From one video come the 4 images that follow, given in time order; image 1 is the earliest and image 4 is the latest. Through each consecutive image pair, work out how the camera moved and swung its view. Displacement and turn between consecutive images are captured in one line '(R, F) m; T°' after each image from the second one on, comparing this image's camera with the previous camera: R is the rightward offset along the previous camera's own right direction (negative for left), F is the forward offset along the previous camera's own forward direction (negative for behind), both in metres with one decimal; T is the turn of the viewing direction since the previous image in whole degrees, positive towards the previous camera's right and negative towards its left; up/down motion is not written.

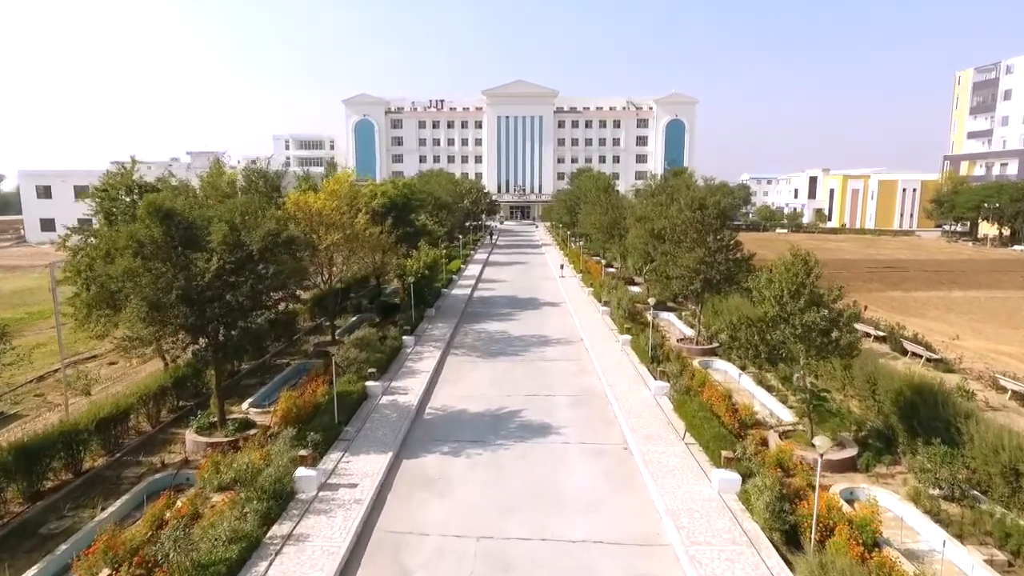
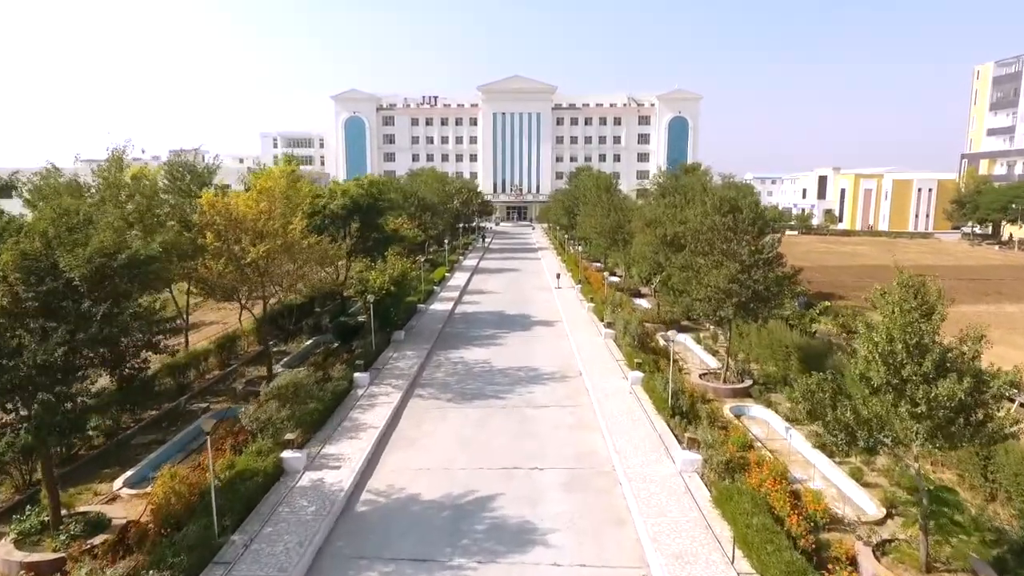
(+0.4, +3.8) m; 0°
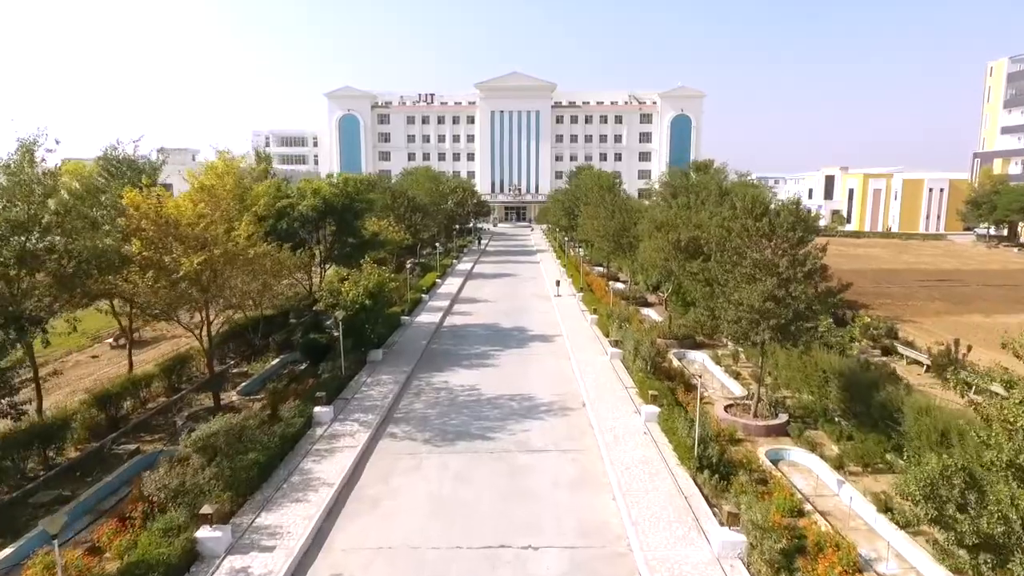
(+0.2, +2.4) m; 0°
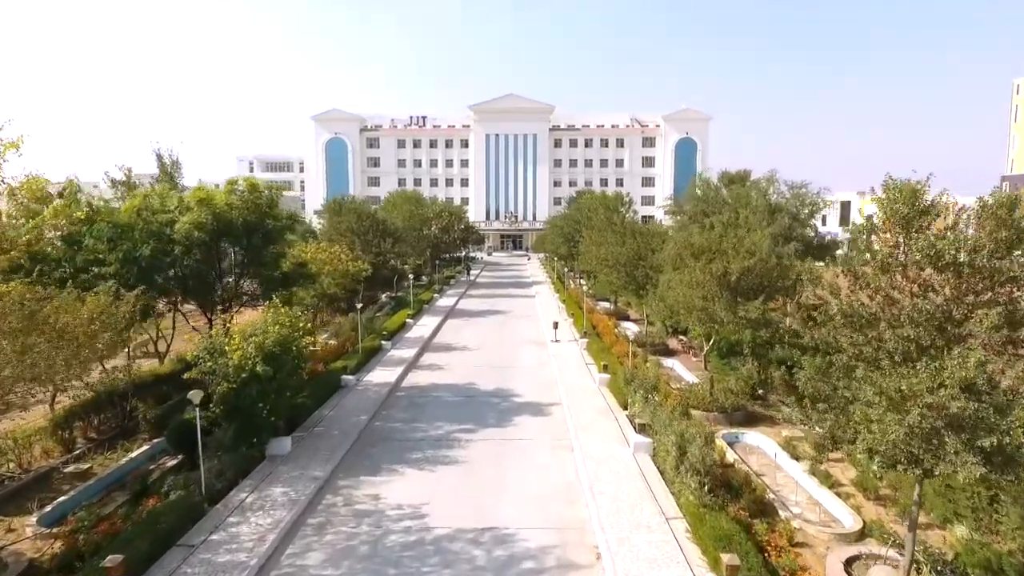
(+0.5, +5.5) m; 0°
